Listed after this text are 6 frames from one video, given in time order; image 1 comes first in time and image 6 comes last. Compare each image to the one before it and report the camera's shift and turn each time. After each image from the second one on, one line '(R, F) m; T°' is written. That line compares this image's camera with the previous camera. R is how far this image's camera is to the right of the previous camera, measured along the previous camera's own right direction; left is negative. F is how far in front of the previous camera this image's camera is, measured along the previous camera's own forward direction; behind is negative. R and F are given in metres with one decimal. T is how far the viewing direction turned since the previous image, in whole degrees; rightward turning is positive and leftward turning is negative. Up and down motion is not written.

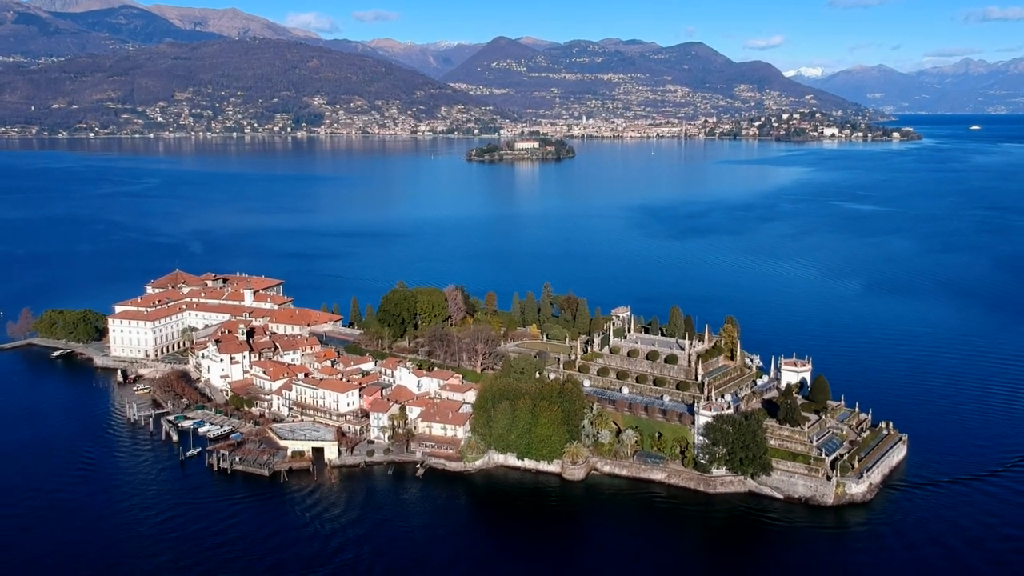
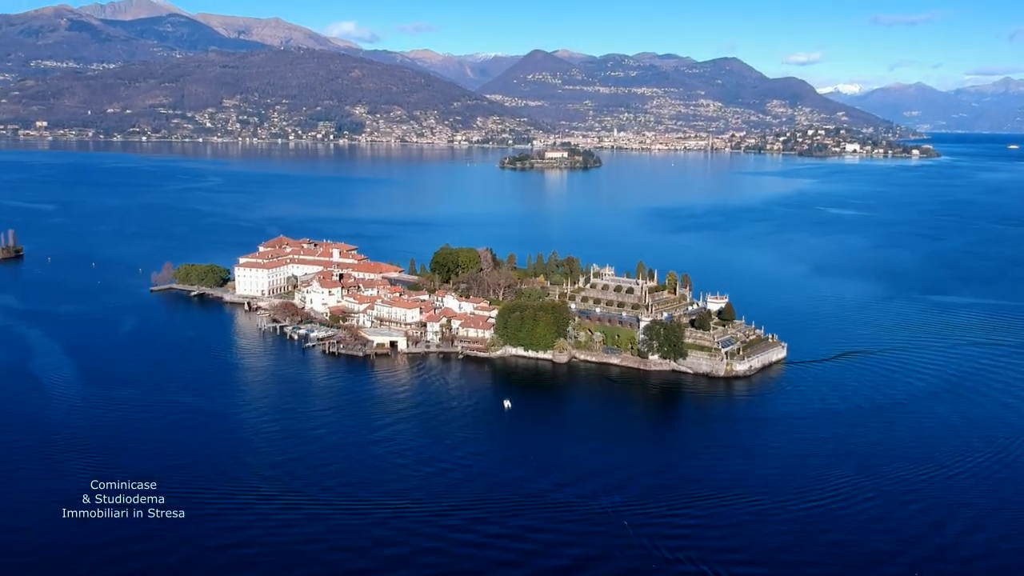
(+0.2, -2.8) m; -2°
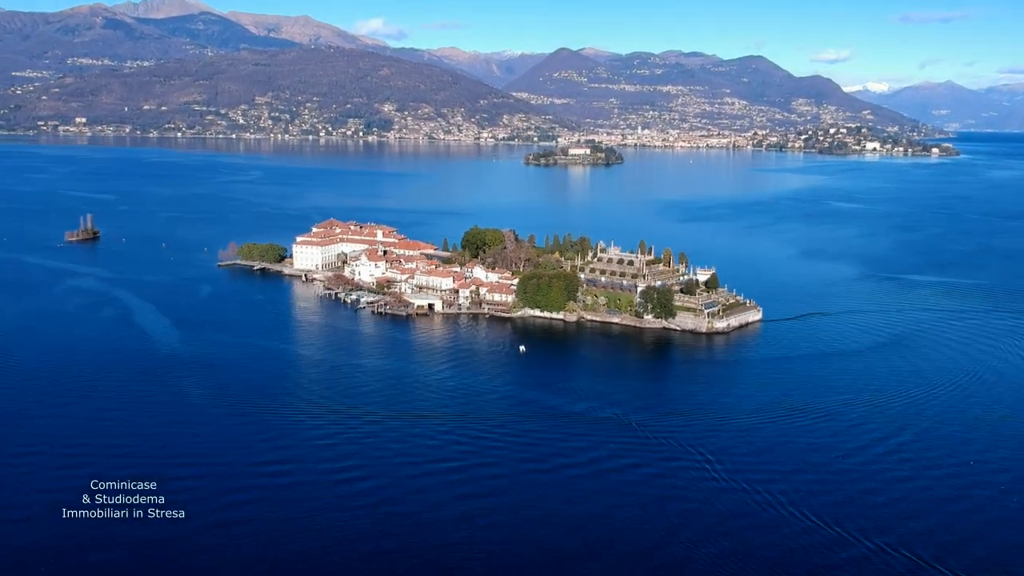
(+0.1, -1.6) m; -1°
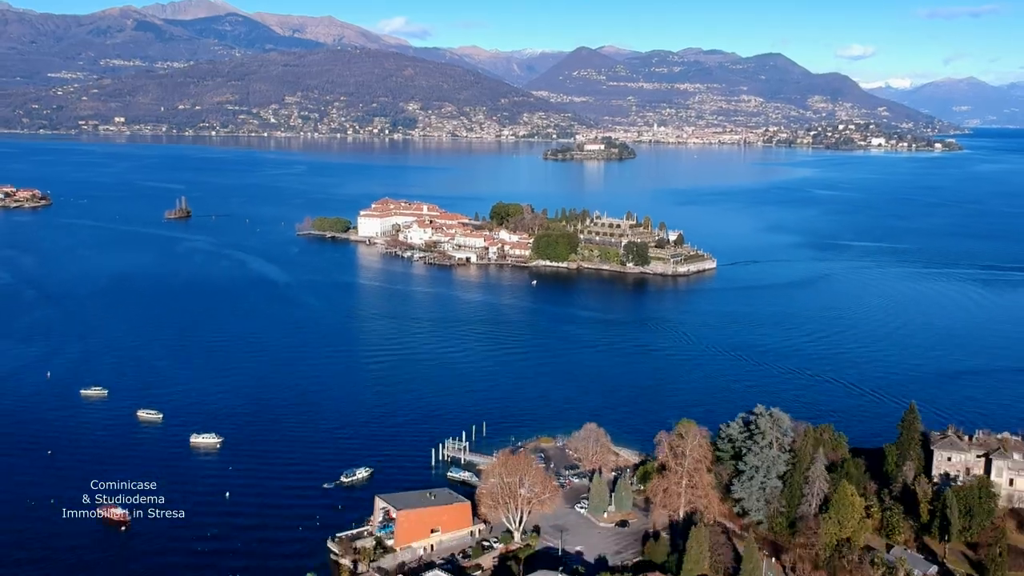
(0.0, -3.3) m; -1°
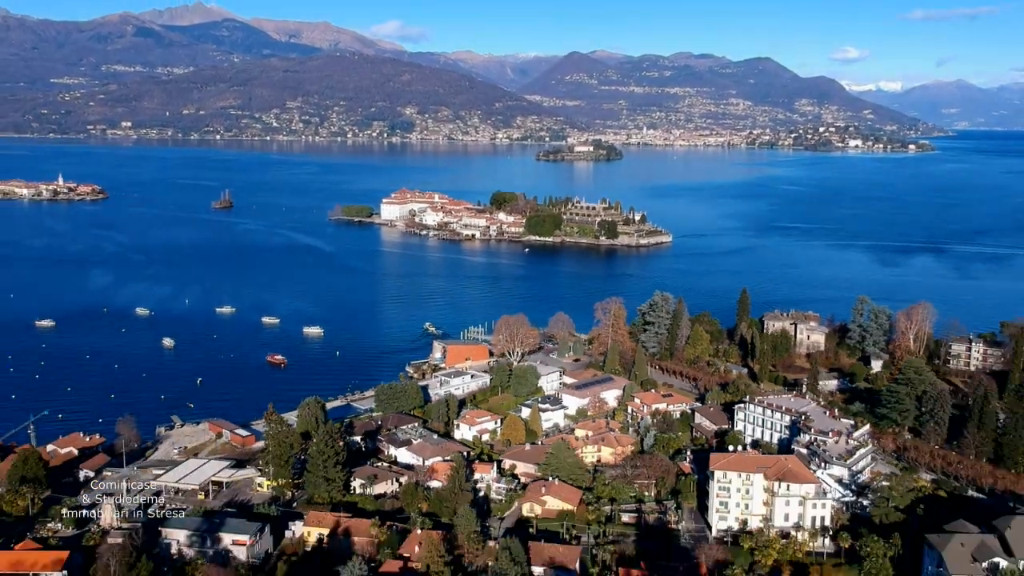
(0.0, -3.2) m; 0°
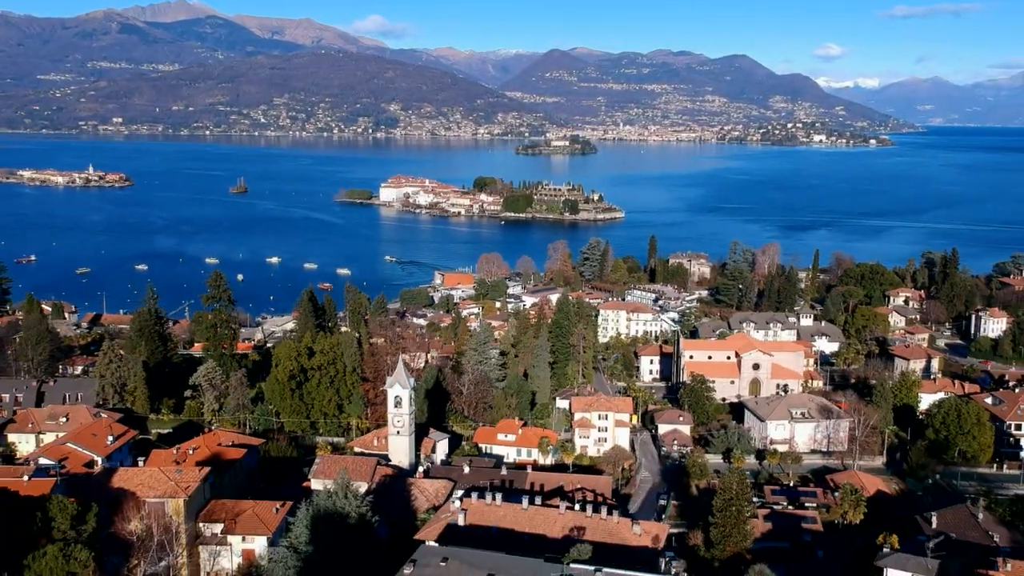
(0.0, -3.3) m; +1°
